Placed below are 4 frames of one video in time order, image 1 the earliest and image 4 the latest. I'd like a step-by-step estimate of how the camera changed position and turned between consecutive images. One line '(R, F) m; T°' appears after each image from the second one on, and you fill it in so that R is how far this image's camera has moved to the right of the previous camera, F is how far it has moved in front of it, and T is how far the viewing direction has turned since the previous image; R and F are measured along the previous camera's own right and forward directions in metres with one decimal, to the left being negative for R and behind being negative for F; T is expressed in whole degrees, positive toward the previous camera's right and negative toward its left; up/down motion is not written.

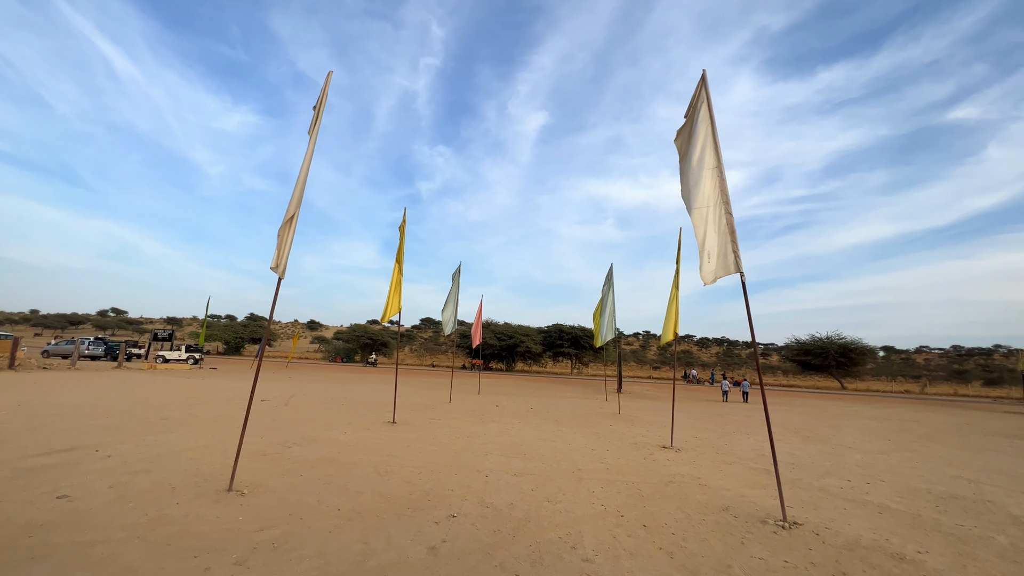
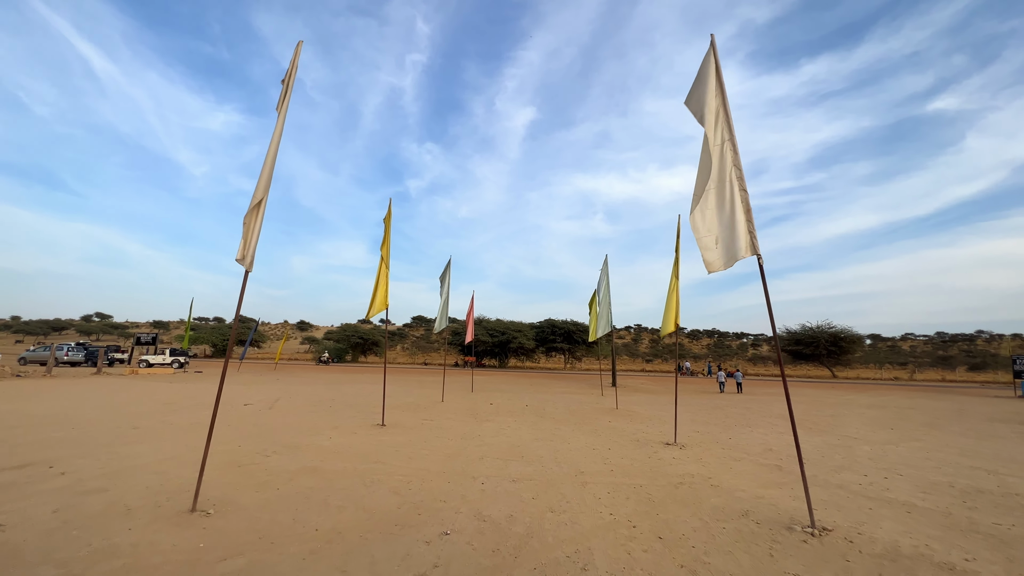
(0.0, +0.6) m; +1°
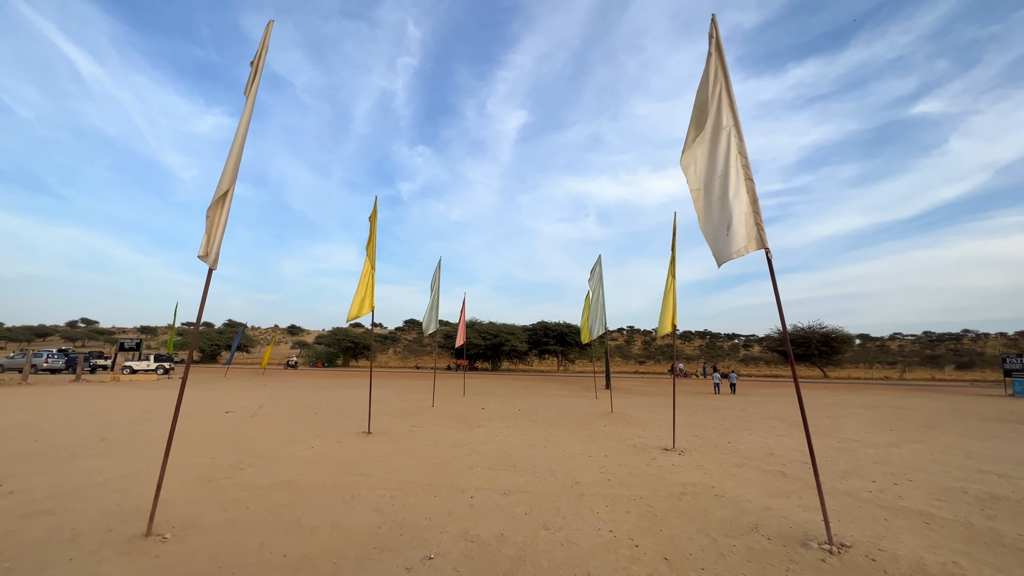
(0.0, +0.4) m; +1°
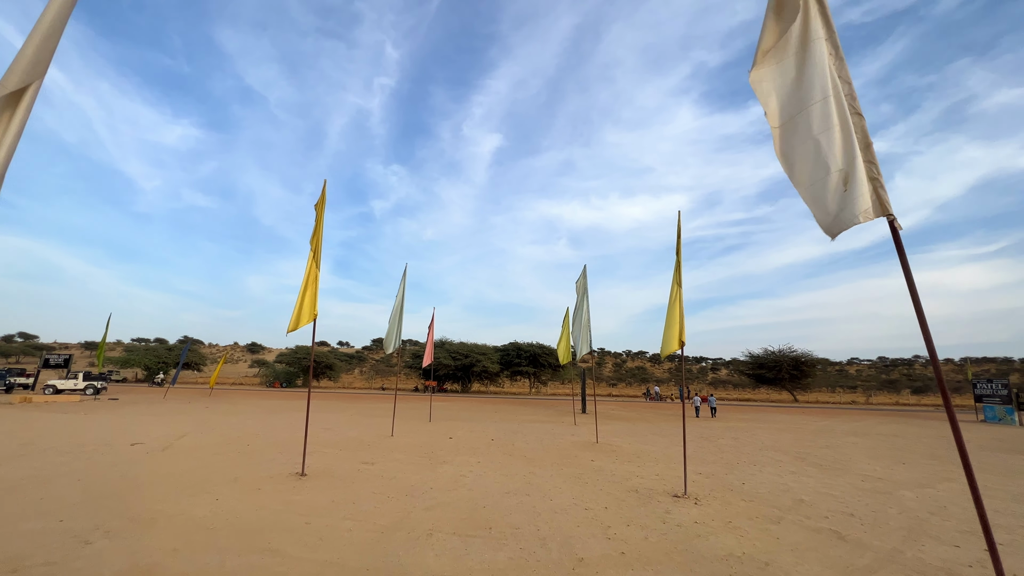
(-0.1, +2.0) m; +3°
